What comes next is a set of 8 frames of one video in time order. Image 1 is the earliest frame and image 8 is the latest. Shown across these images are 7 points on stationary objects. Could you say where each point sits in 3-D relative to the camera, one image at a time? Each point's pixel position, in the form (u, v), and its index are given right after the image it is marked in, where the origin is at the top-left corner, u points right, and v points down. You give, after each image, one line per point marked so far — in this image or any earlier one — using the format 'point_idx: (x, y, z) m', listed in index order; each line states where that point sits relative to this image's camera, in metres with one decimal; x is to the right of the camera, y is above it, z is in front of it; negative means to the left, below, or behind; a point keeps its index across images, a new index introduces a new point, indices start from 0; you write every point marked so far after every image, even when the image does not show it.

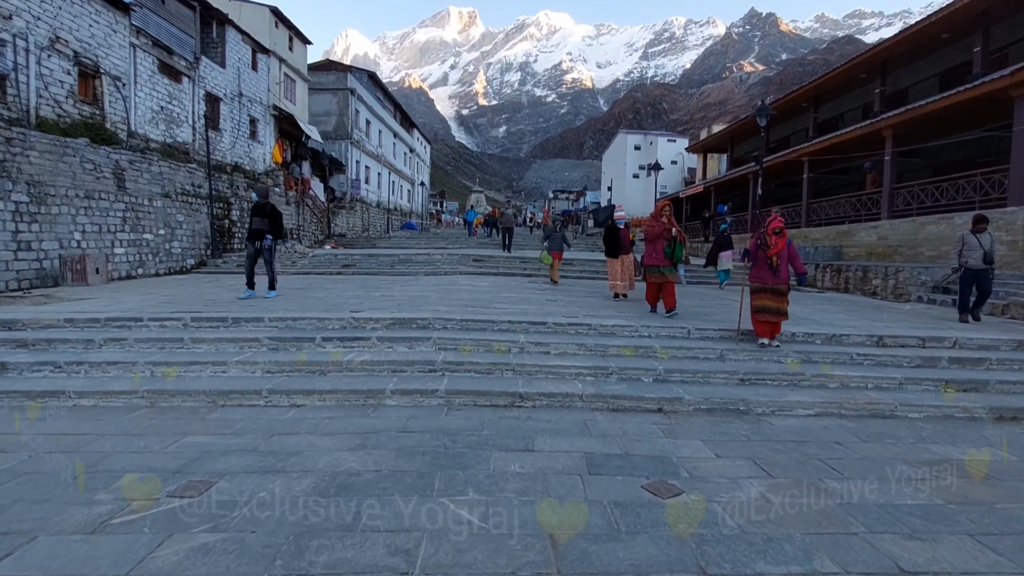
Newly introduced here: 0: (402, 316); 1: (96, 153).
0: (-1.2, -0.3, +5.7) m
1: (-8.9, +2.9, +10.9) m
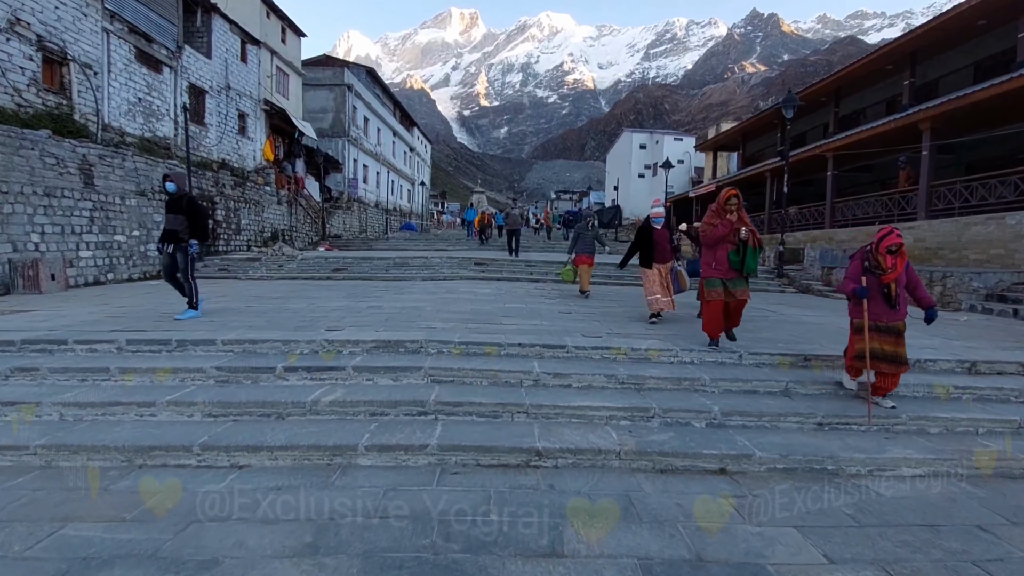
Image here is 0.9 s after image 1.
0: (-1.1, -0.4, +4.6) m
1: (-8.8, +2.7, +9.8) m
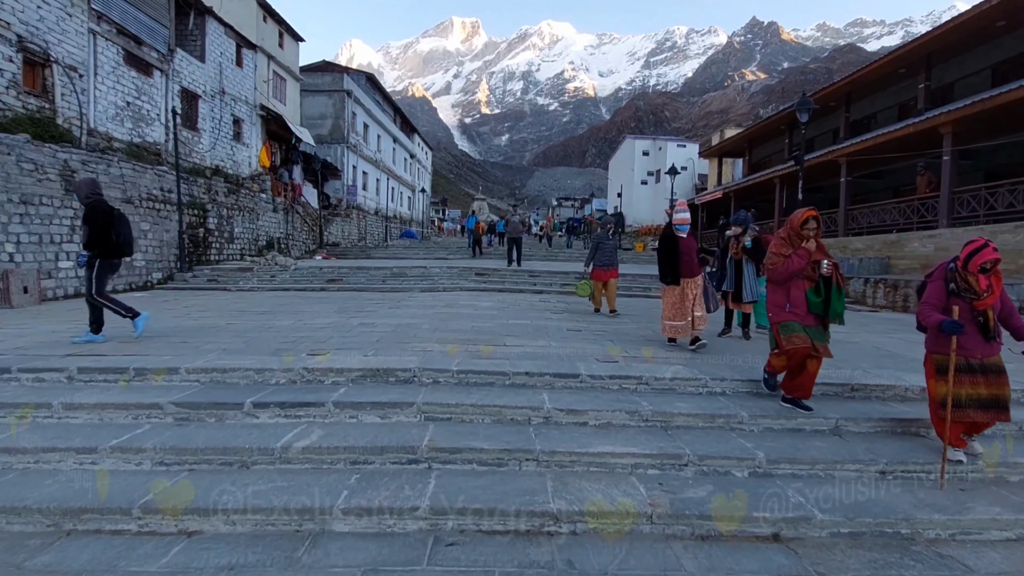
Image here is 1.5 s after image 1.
0: (-1.1, -0.6, +4.1) m
1: (-8.7, +2.5, +9.3) m
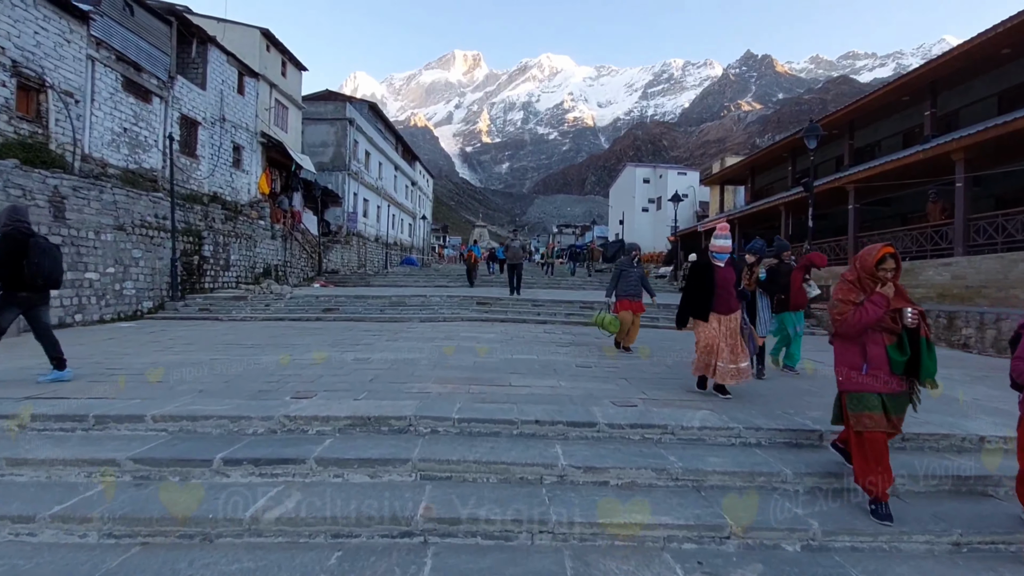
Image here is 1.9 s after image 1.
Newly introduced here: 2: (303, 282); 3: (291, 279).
0: (-1.0, -0.9, +3.6) m
1: (-8.6, +2.0, +9.0) m
2: (-7.9, +0.2, +19.1) m
3: (-7.9, +0.3, +18.3) m
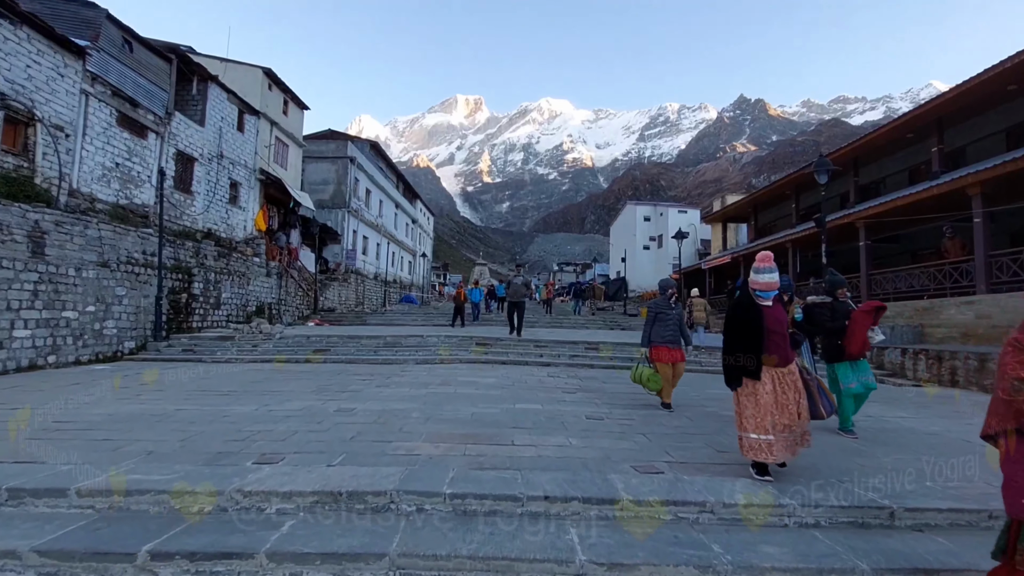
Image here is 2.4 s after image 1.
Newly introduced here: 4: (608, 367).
0: (-1.0, -1.1, +3.0) m
1: (-8.6, +1.3, +8.6) m
2: (-7.8, -1.2, +18.5) m
3: (-7.9, -1.0, +17.7) m
4: (+1.9, -1.6, +9.8) m
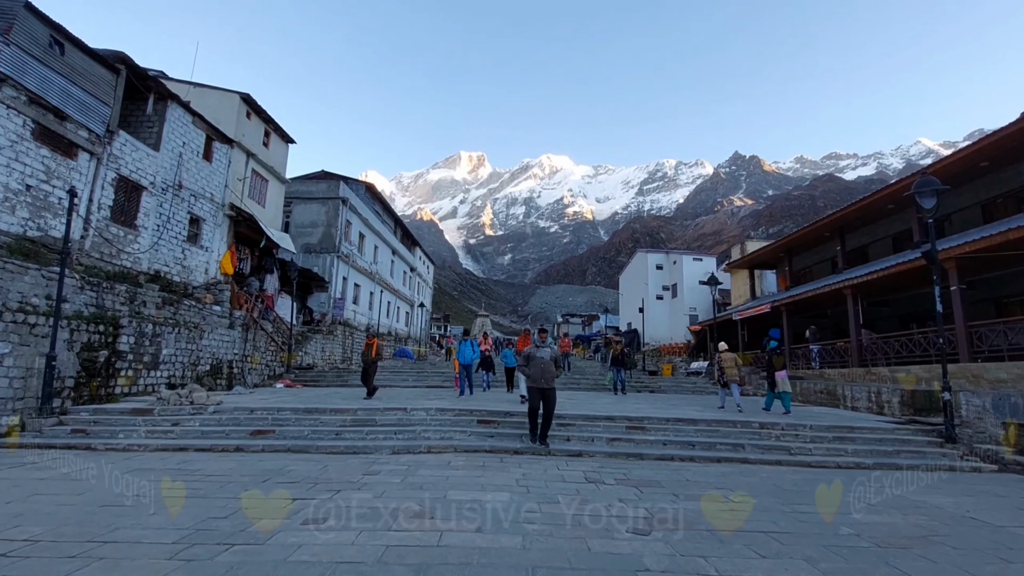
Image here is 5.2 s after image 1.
0: (-0.8, -1.2, +0.1) m
1: (-8.4, +0.6, +6.0) m
2: (-7.6, -2.9, +15.5) m
3: (-7.7, -2.6, +14.8) m
4: (+2.1, -2.4, +6.9) m
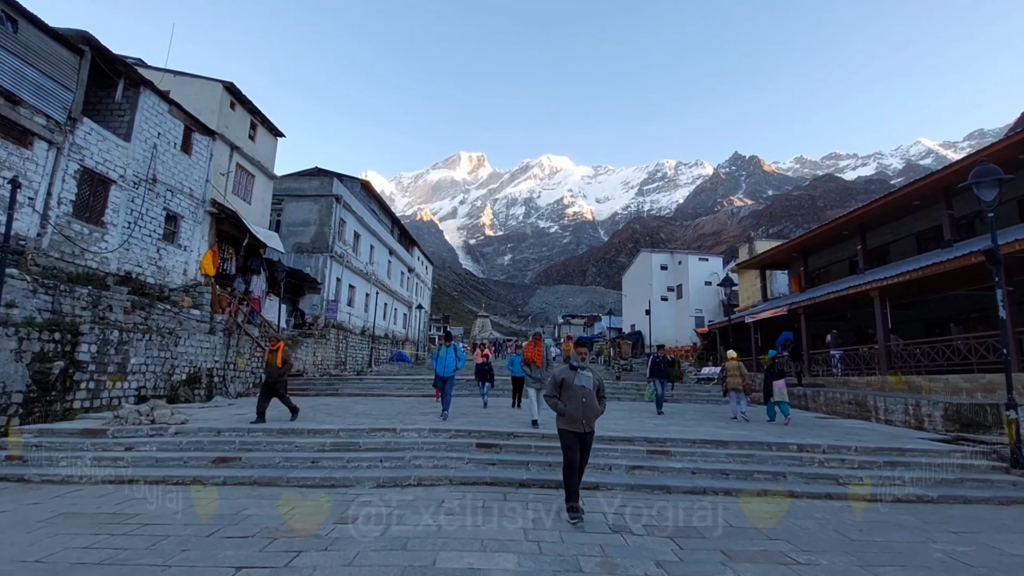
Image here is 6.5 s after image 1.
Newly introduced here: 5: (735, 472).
0: (-0.7, -1.3, -1.0) m
1: (-8.3, +0.6, +4.9) m
2: (-7.5, -2.9, +14.5) m
3: (-7.6, -2.7, +13.8) m
4: (+2.2, -2.4, +5.8) m
5: (+2.9, -2.4, +6.7) m
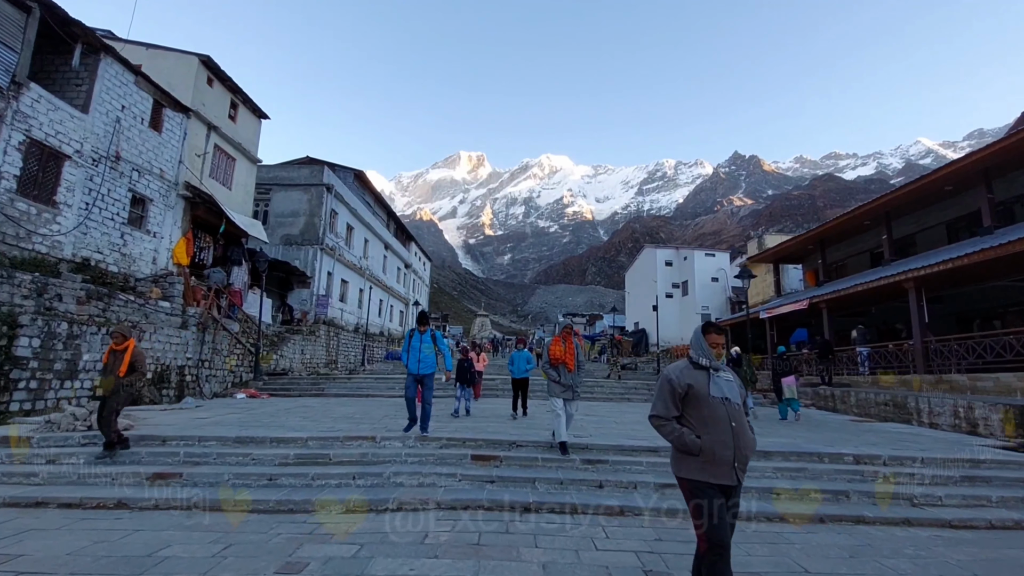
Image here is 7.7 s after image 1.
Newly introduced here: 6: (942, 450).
0: (-0.7, -1.0, -2.2) m
1: (-8.3, +0.8, +3.7) m
2: (-7.5, -2.7, +13.3) m
3: (-7.6, -2.4, +12.6) m
4: (+2.2, -2.2, +4.6) m
5: (+2.9, -2.2, +5.5) m
6: (+6.2, -2.3, +7.2) m
